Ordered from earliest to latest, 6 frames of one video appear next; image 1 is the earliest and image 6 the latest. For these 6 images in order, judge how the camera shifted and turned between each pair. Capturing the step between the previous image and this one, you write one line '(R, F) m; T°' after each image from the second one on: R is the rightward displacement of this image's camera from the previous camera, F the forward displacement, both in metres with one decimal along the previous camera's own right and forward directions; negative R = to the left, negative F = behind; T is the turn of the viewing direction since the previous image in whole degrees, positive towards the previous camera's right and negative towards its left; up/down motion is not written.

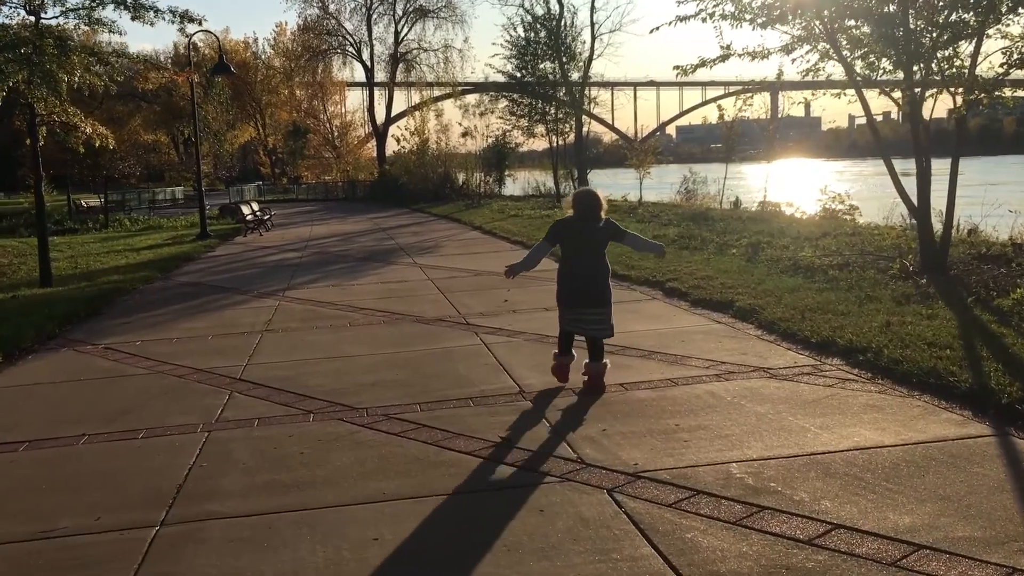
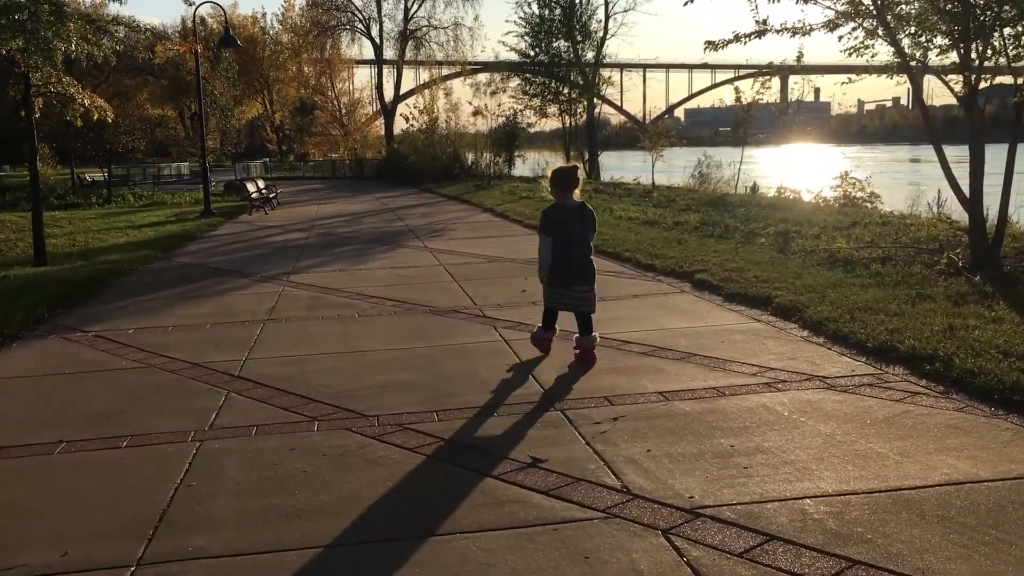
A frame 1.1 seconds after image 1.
(-0.1, +0.6) m; 0°
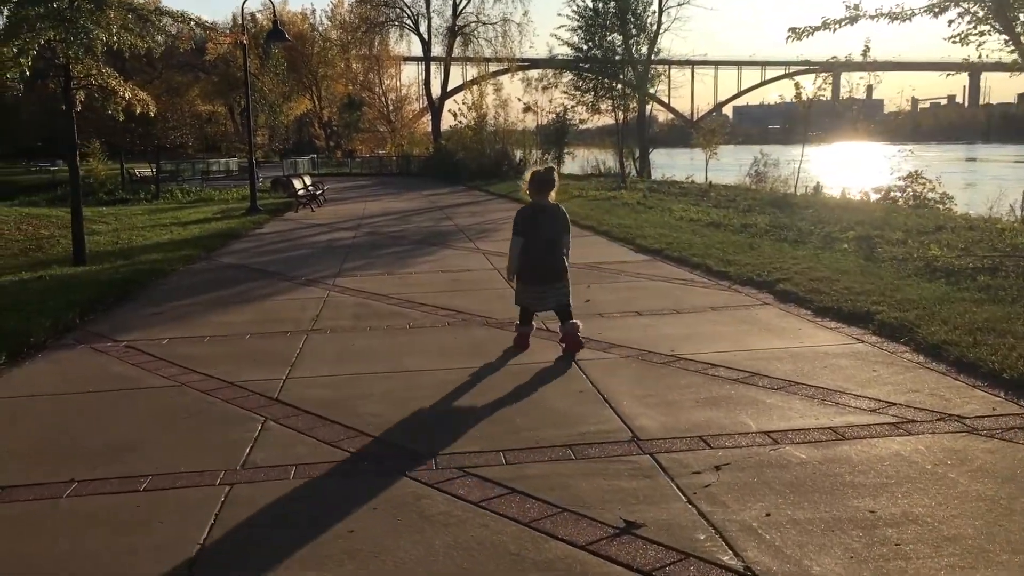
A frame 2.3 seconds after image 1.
(-0.2, +0.7) m; -3°
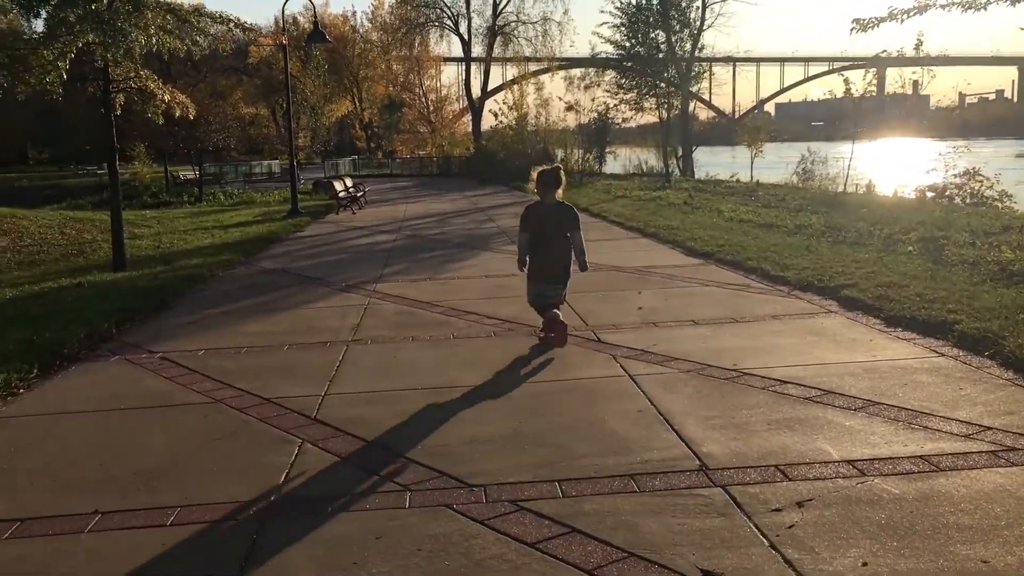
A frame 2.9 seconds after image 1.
(-0.1, +0.4) m; -2°
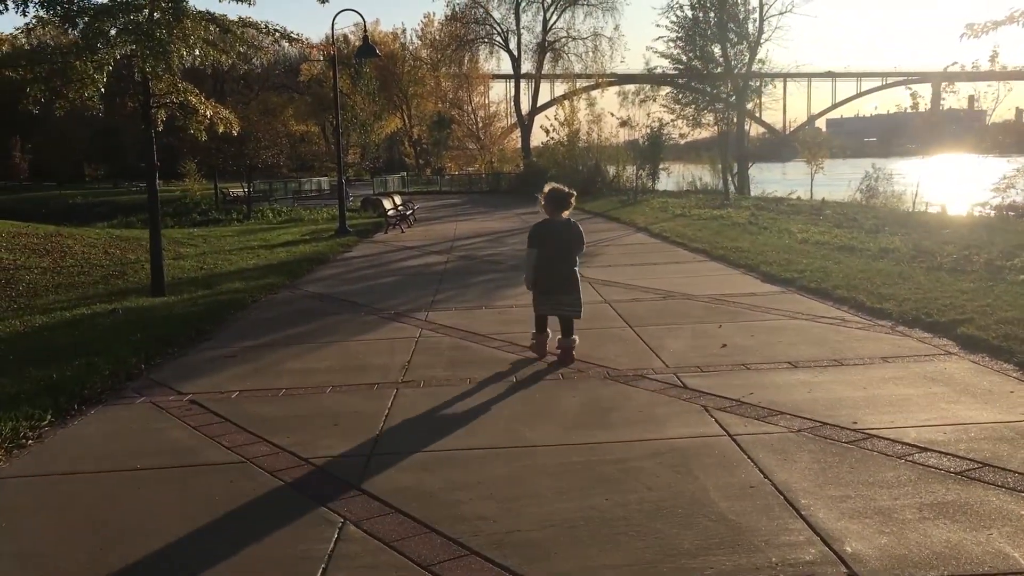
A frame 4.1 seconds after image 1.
(-0.2, +0.8) m; -3°
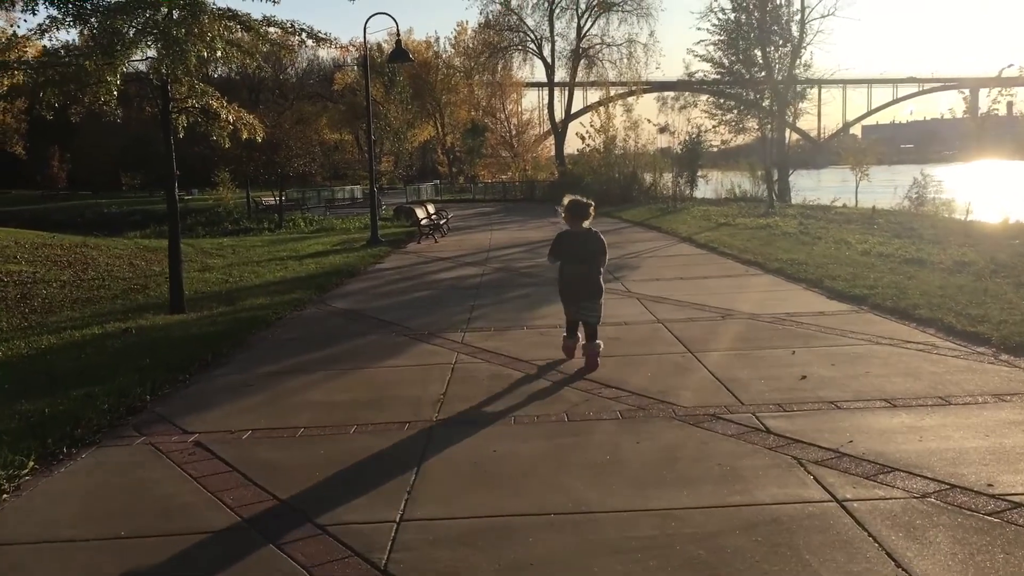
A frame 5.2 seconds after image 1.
(-0.1, +0.8) m; -2°
